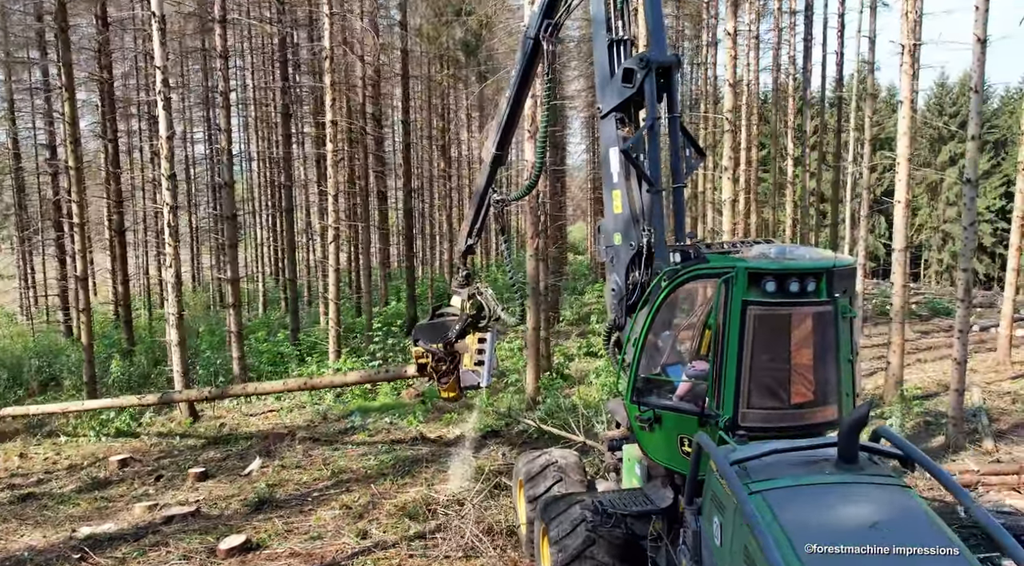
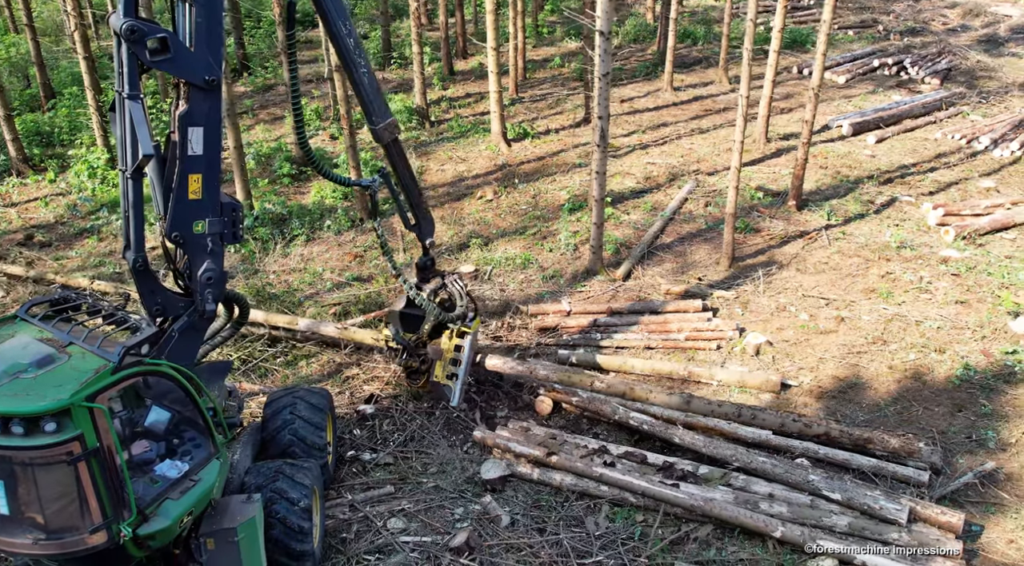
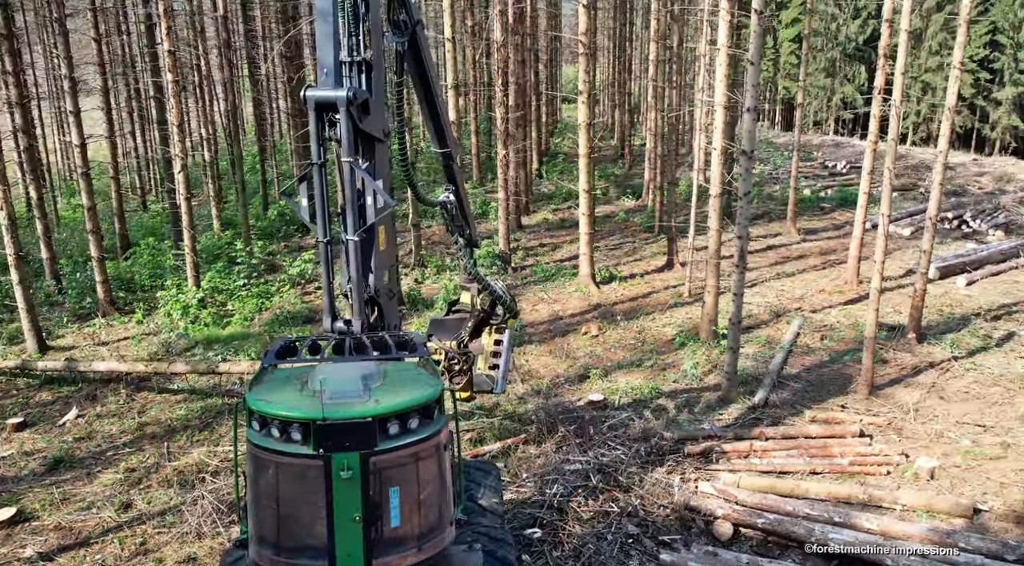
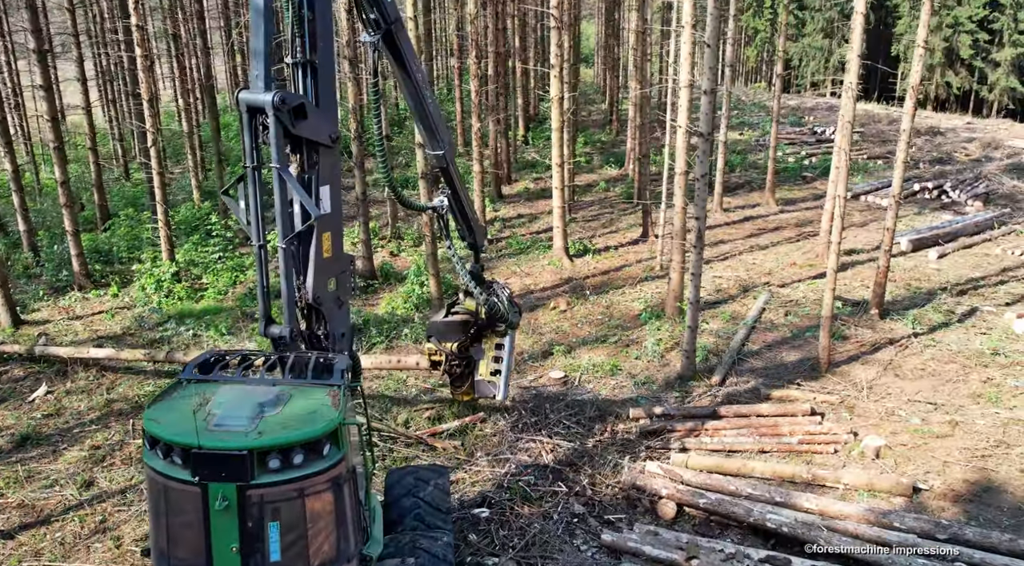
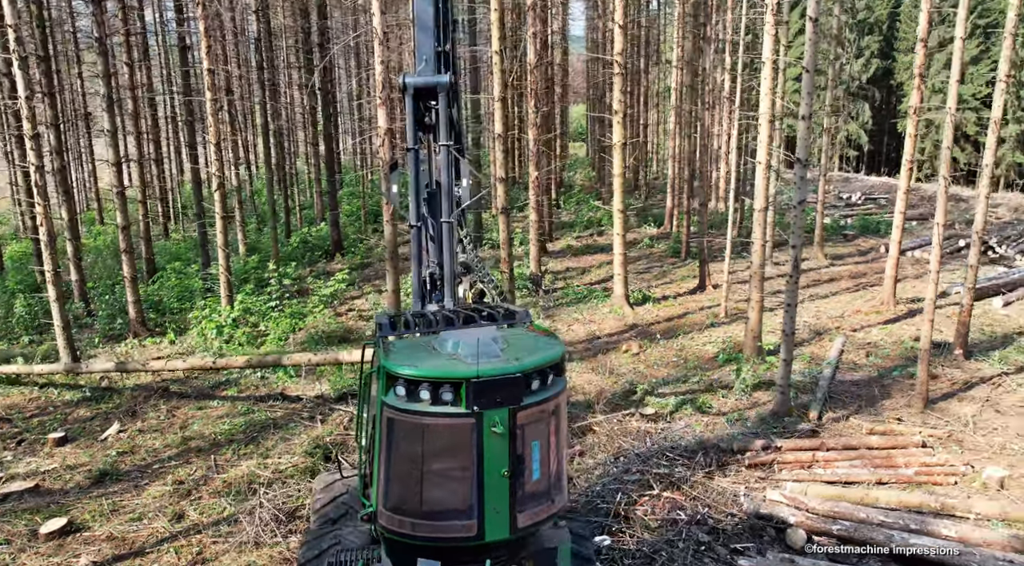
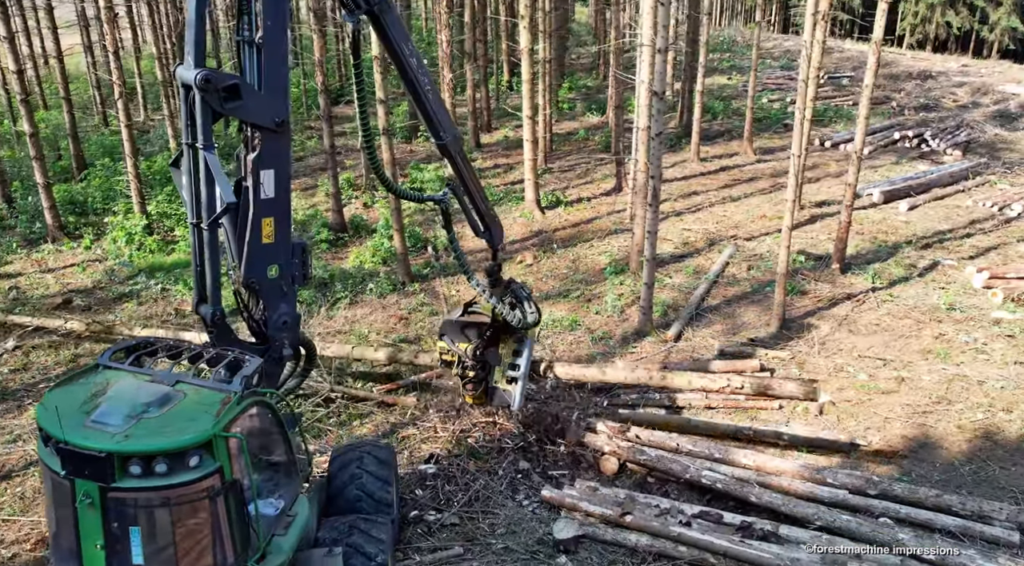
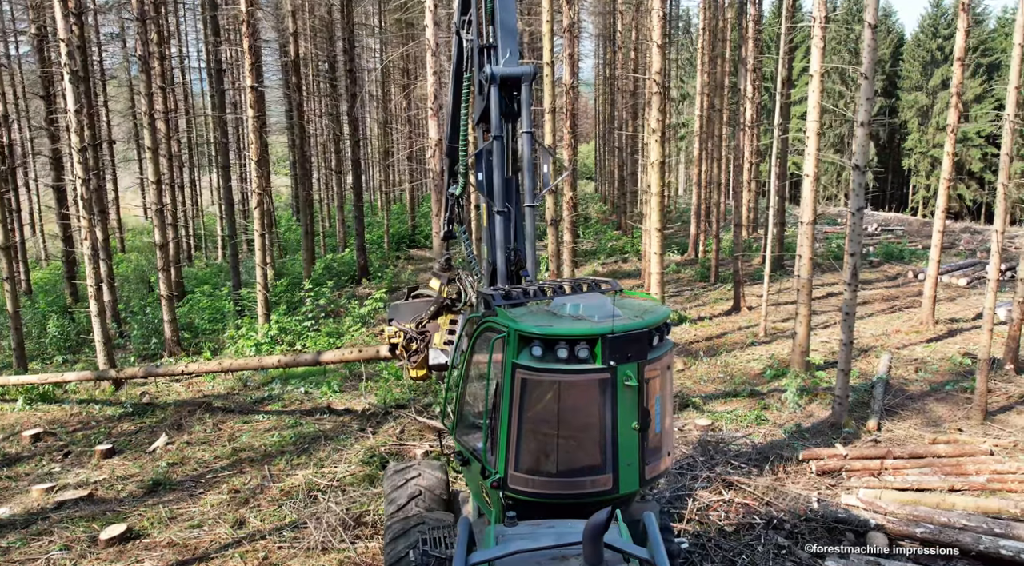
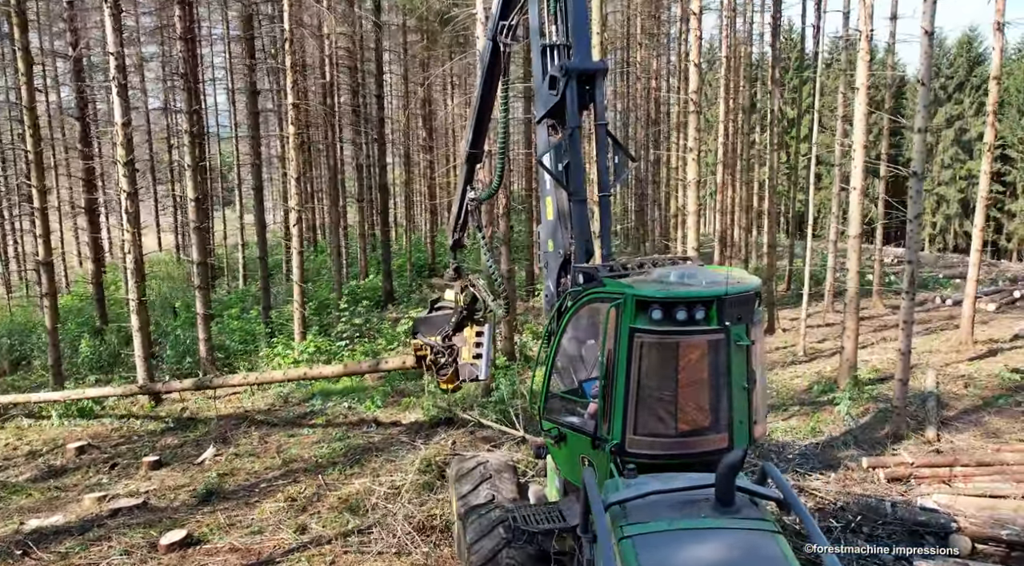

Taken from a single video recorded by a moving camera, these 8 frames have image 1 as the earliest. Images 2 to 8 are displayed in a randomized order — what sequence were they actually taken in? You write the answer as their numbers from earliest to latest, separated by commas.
8, 7, 5, 3, 4, 6, 2
